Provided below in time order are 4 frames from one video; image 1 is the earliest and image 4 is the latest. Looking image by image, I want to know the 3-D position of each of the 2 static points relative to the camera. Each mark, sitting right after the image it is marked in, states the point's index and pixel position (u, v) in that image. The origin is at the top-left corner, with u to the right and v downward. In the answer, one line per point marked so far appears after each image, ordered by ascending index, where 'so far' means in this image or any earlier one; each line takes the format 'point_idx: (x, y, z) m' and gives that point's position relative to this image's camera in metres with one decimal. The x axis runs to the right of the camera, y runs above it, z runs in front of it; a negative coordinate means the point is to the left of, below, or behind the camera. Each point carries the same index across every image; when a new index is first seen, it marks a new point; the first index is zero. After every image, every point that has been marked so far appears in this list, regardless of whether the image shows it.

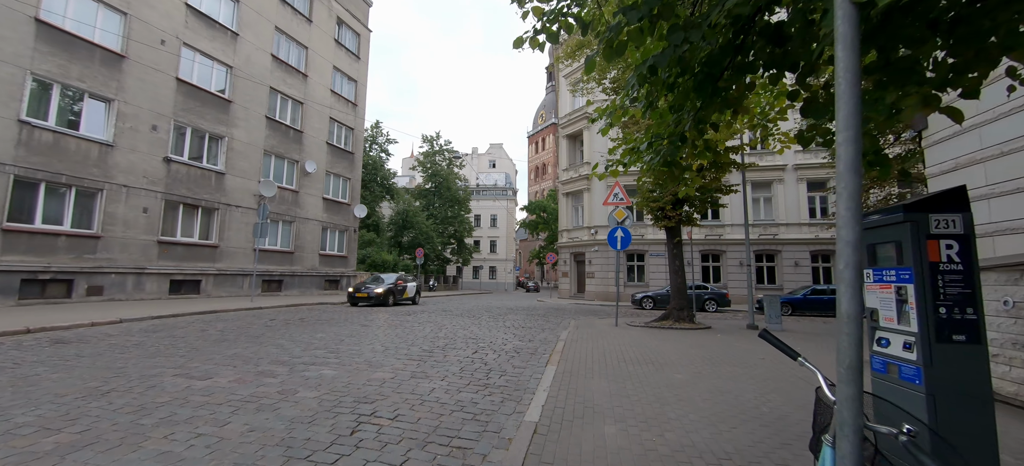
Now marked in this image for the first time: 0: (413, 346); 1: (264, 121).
0: (-1.8, -2.1, +7.3) m
1: (-12.3, +5.5, +19.9) m
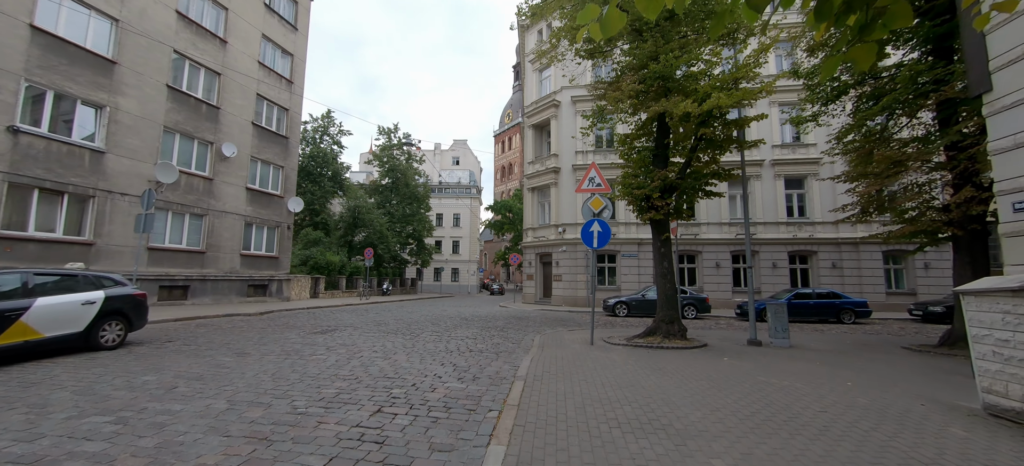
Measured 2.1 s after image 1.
0: (-2.6, -1.9, +4.5) m
1: (-14.1, +5.7, +16.2) m
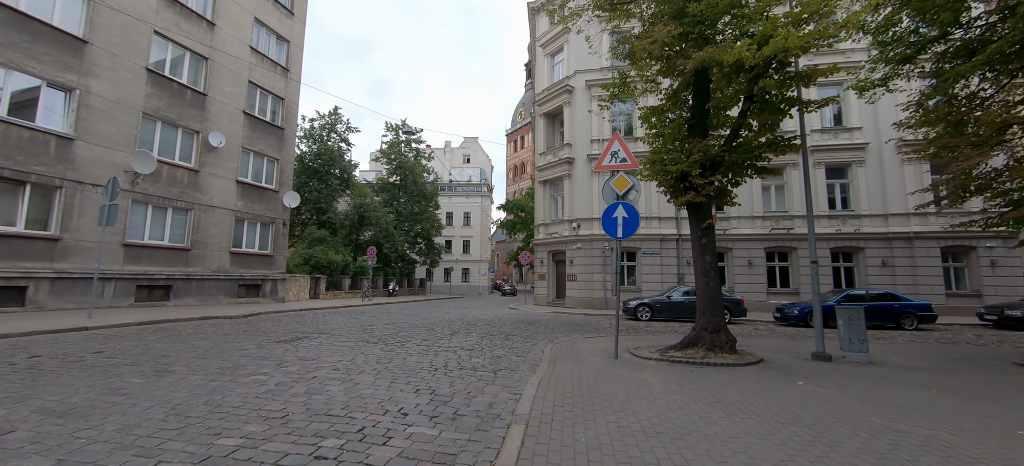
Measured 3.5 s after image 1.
0: (-2.7, -1.6, +2.9) m
1: (-13.8, +5.9, +15.0) m
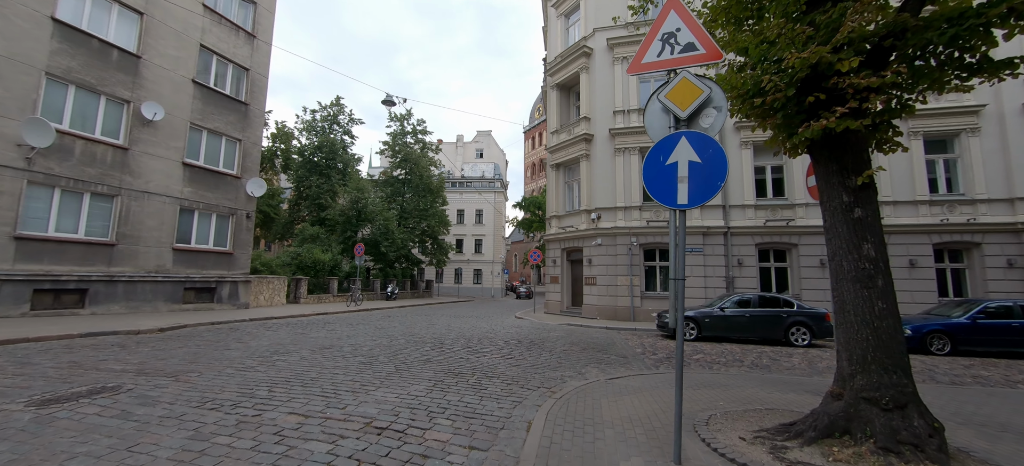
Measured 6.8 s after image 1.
0: (-3.4, -1.3, -0.7) m
1: (-13.8, +6.1, +12.0) m
